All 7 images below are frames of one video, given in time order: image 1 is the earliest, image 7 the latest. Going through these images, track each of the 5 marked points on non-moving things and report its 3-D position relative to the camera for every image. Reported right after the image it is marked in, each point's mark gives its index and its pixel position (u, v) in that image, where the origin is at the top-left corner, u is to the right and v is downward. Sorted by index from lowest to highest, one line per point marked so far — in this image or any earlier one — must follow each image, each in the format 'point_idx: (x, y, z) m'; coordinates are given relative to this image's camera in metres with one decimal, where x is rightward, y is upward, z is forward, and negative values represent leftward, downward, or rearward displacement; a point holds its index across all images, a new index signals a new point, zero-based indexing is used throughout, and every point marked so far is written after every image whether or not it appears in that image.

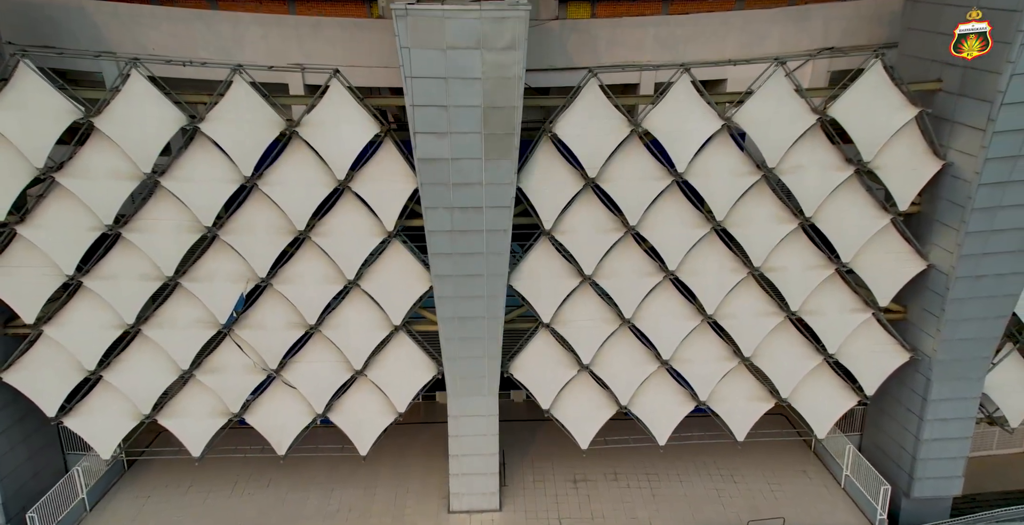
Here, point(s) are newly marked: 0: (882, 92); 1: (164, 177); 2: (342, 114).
0: (+7.2, +3.3, +13.7) m
1: (-6.9, +1.7, +13.8) m
2: (-3.4, +2.9, +13.7) m
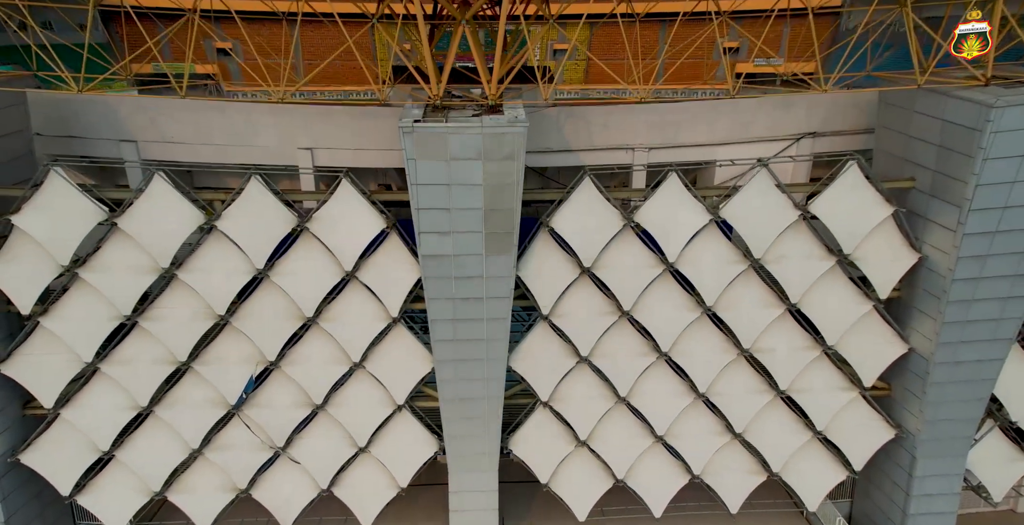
0: (+7.2, +1.5, +14.5) m
1: (-6.9, -0.1, +14.6) m
2: (-3.4, +1.1, +14.5) m
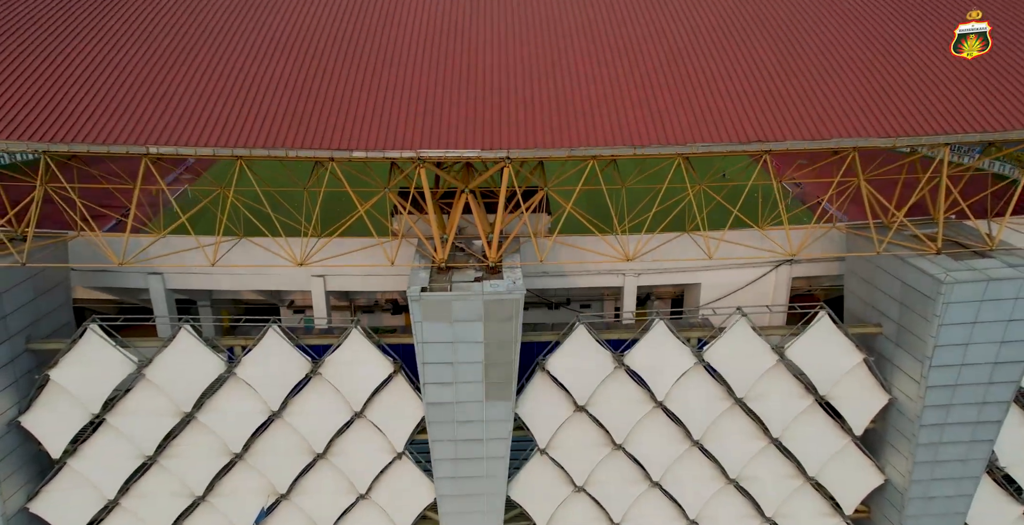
0: (+7.2, -1.7, +15.7) m
1: (-7.0, -3.3, +15.6) m
2: (-3.5, -2.1, +15.7) m
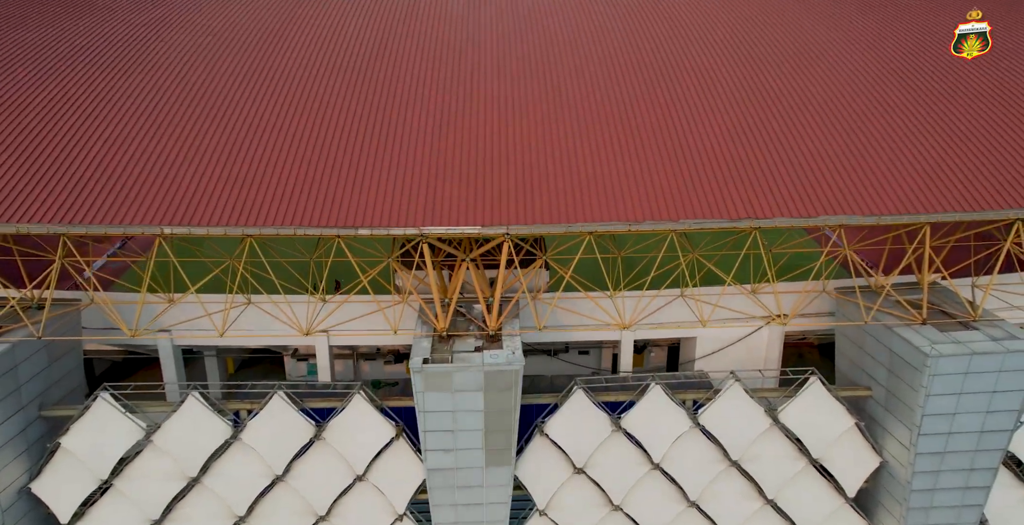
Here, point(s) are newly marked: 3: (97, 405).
0: (+7.2, -3.2, +16.0) m
1: (-7.0, -4.9, +15.9) m
2: (-3.5, -3.6, +16.0) m
3: (-9.0, -3.1, +15.1) m
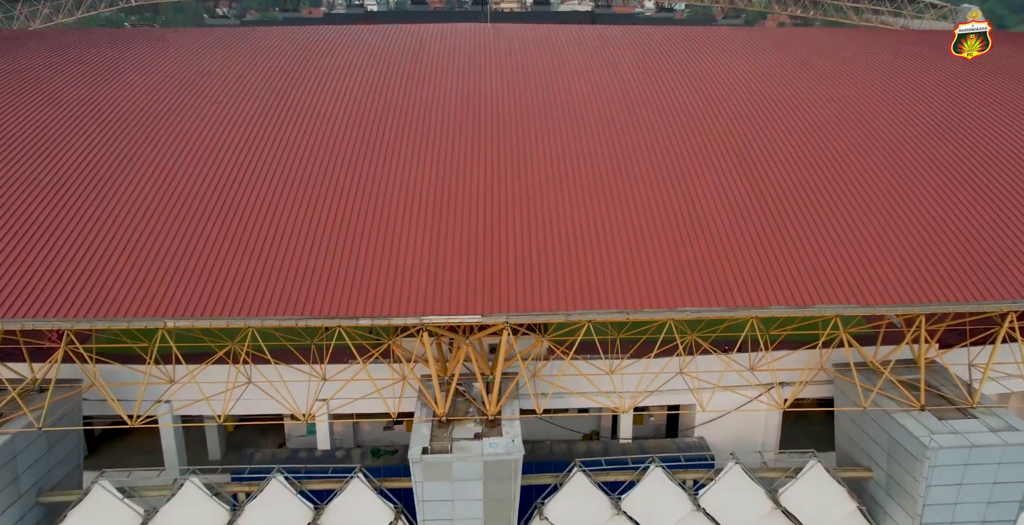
0: (+7.2, -5.1, +16.0) m
1: (-7.0, -6.7, +15.8) m
2: (-3.5, -5.5, +16.0) m
3: (-9.0, -4.9, +15.1) m
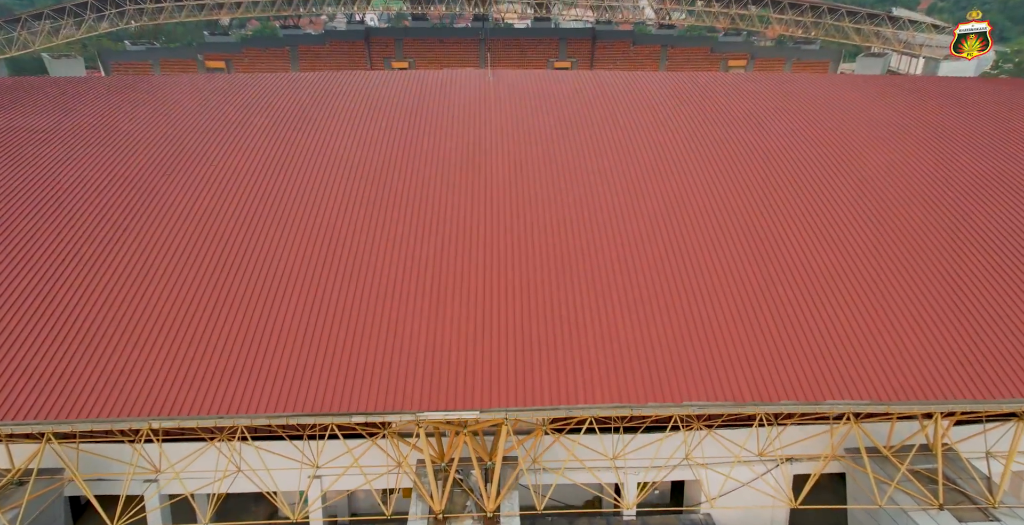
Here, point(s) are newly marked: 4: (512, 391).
0: (+7.1, -6.9, +15.3) m
1: (-7.0, -8.5, +15.1) m
2: (-3.5, -7.3, +15.3) m
3: (-9.1, -6.7, +14.4) m
4: (-0.1, -2.5, +13.7) m
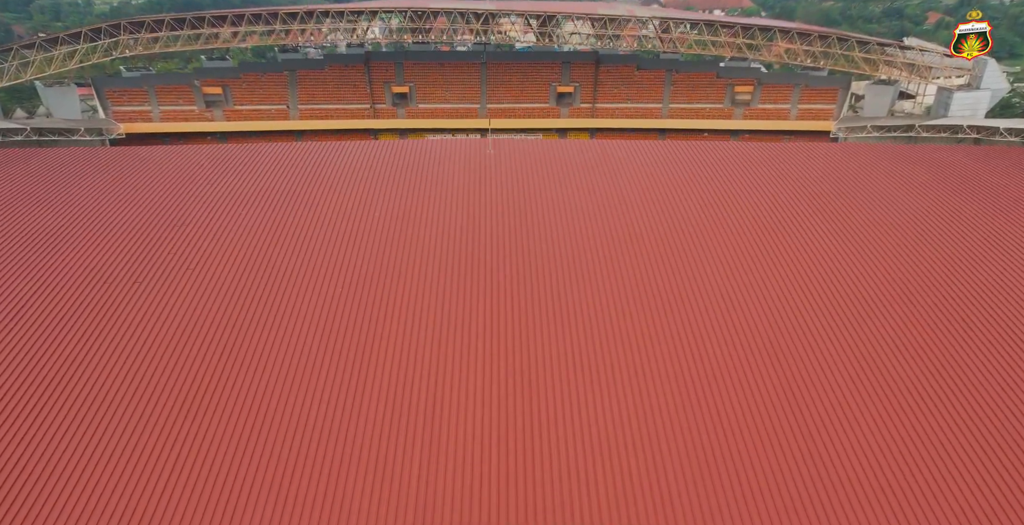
0: (+7.2, -10.1, +13.2) m
1: (-7.0, -11.7, +13.1) m
2: (-3.5, -10.5, +13.3) m
3: (-9.0, -9.8, +12.4) m
4: (0.0, -5.6, +11.7) m
